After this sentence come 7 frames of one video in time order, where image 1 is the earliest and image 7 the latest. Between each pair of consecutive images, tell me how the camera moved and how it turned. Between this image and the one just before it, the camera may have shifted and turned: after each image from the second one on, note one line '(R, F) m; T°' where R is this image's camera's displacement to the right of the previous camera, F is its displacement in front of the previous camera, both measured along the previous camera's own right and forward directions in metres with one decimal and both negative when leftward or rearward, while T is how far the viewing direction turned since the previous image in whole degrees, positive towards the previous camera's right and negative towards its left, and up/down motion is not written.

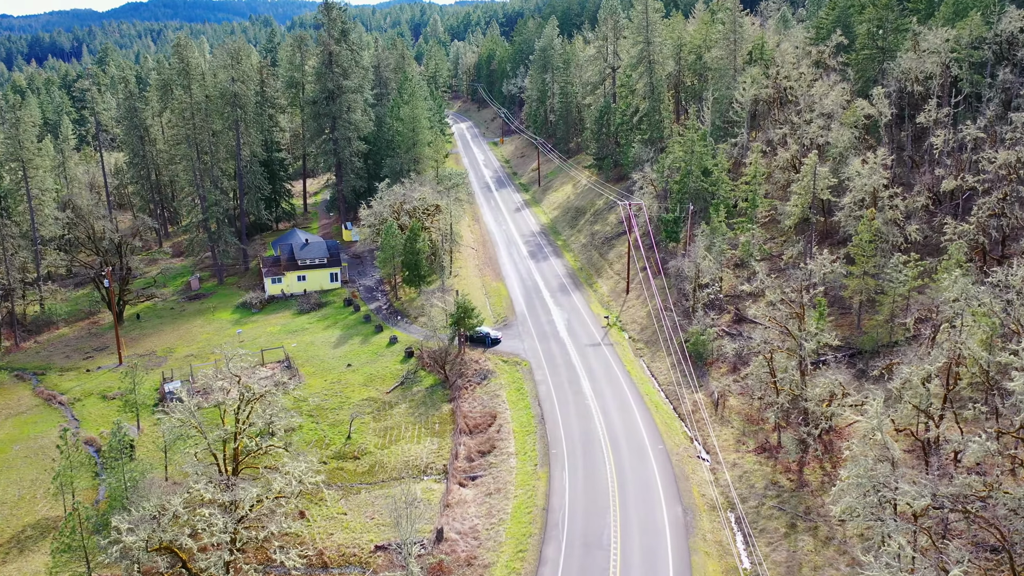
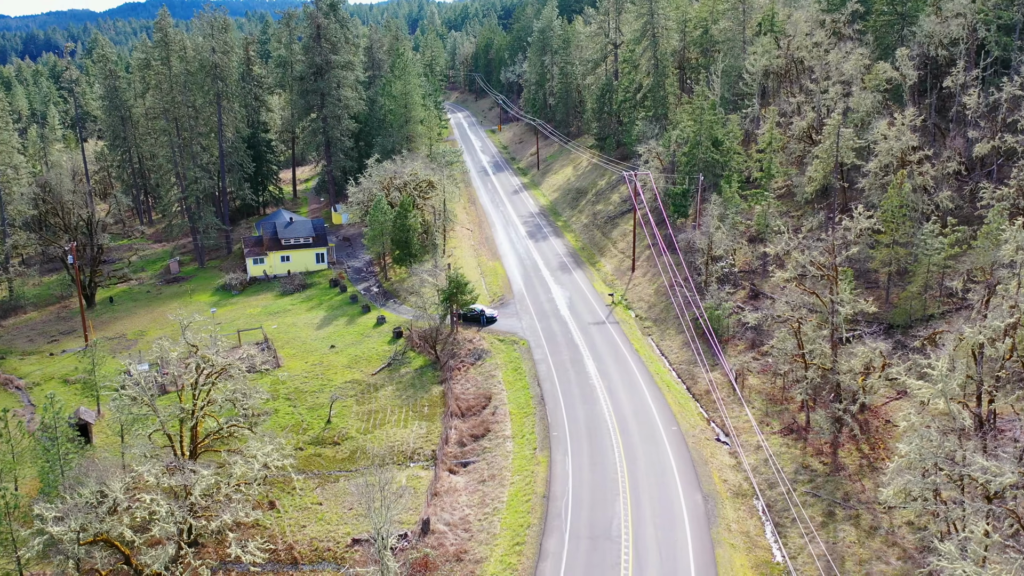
(+0.2, +3.7) m; 0°
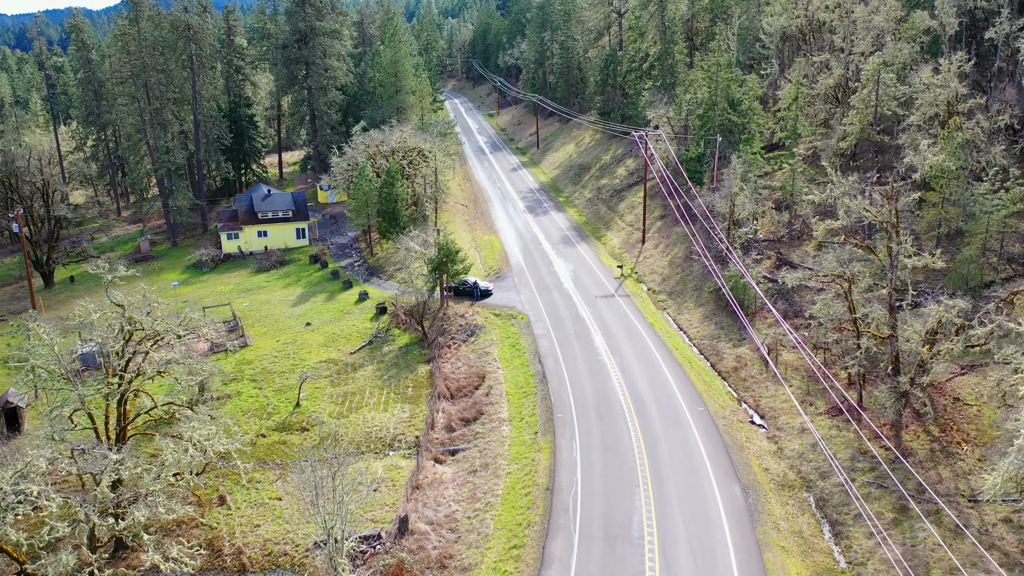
(+0.1, +4.8) m; 0°
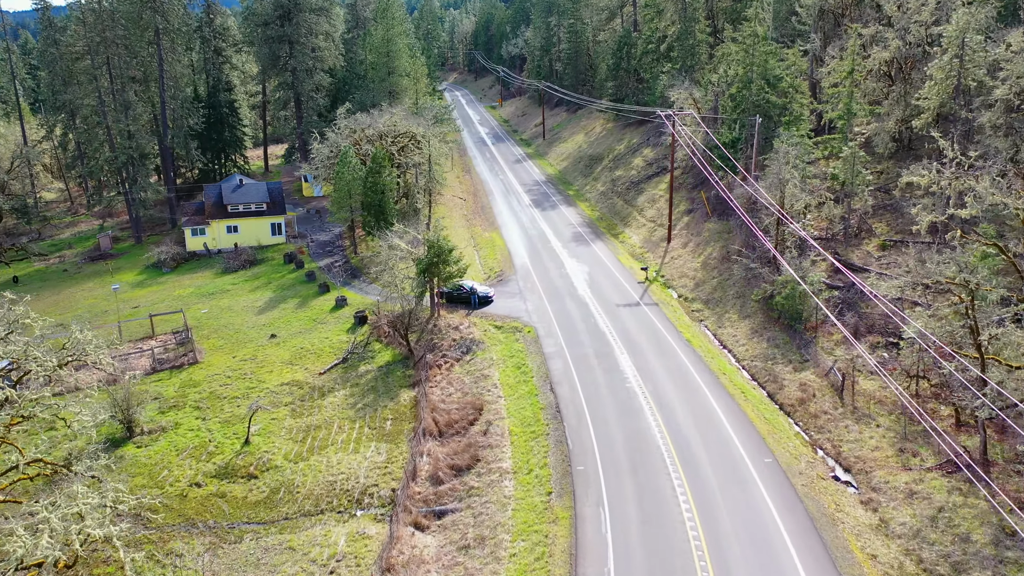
(-0.1, +6.4) m; 0°
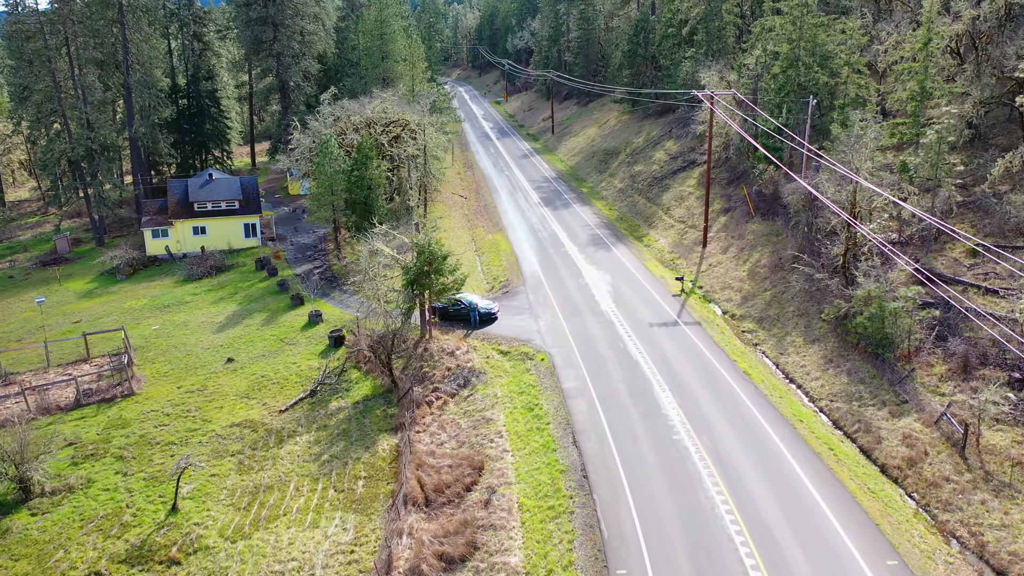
(-0.2, +5.9) m; 0°
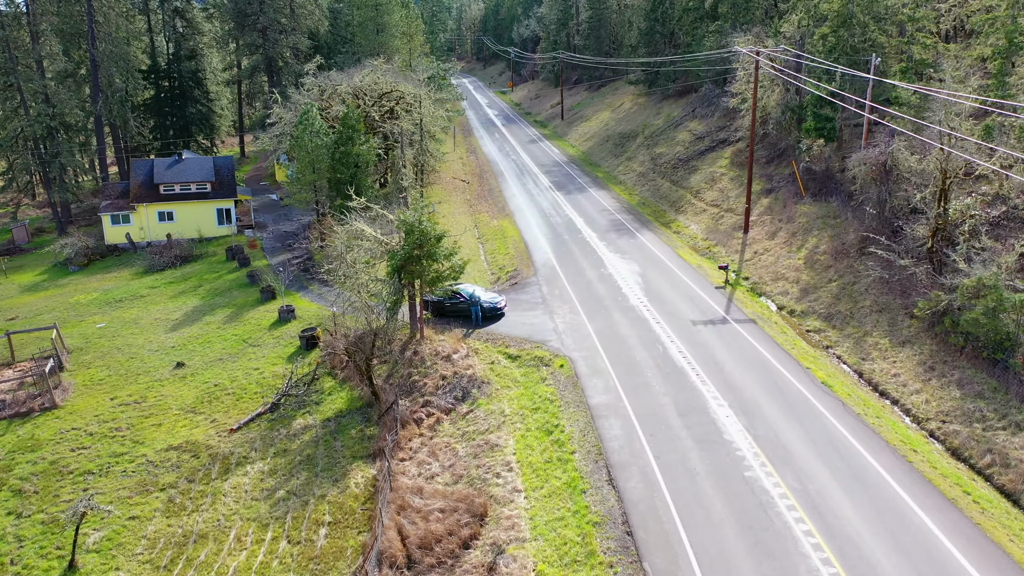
(-0.2, +4.8) m; 0°
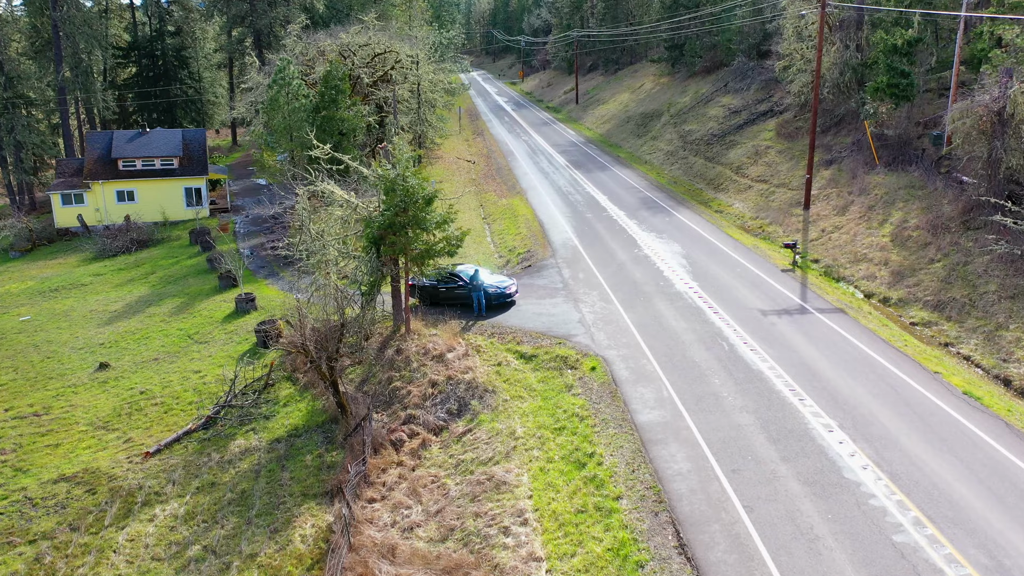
(-0.1, +4.8) m; -1°
